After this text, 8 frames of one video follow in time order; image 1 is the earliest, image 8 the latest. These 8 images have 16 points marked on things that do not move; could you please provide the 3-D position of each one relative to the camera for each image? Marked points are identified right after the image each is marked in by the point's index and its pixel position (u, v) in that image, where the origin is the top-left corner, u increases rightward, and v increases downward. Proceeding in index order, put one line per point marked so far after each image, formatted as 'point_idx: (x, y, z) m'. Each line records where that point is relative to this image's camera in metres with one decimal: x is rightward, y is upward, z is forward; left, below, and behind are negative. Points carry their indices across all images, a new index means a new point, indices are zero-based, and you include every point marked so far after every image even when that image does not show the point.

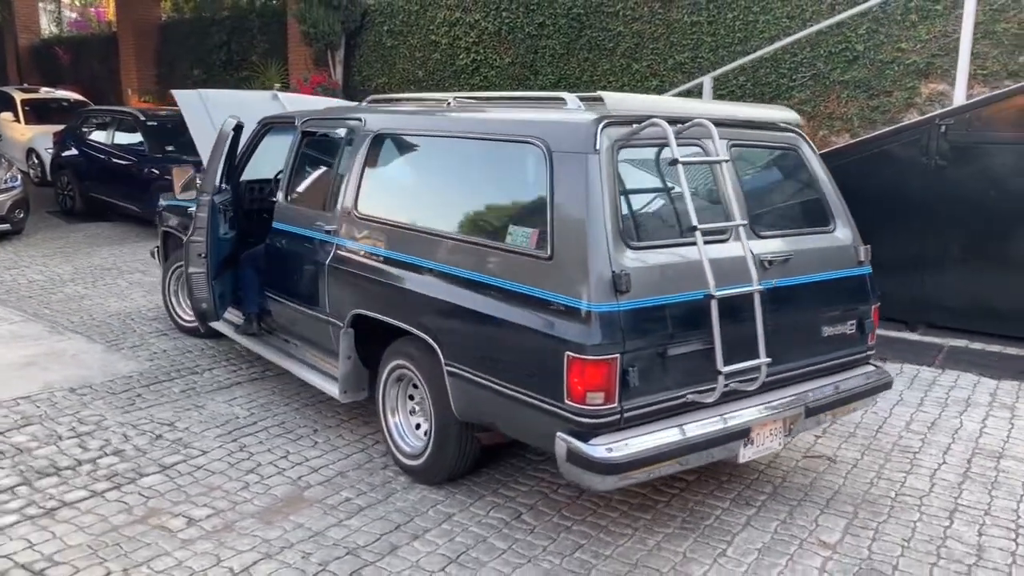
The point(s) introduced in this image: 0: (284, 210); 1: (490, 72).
0: (-1.5, +0.5, +5.4) m
1: (-0.3, +3.3, +12.6) m
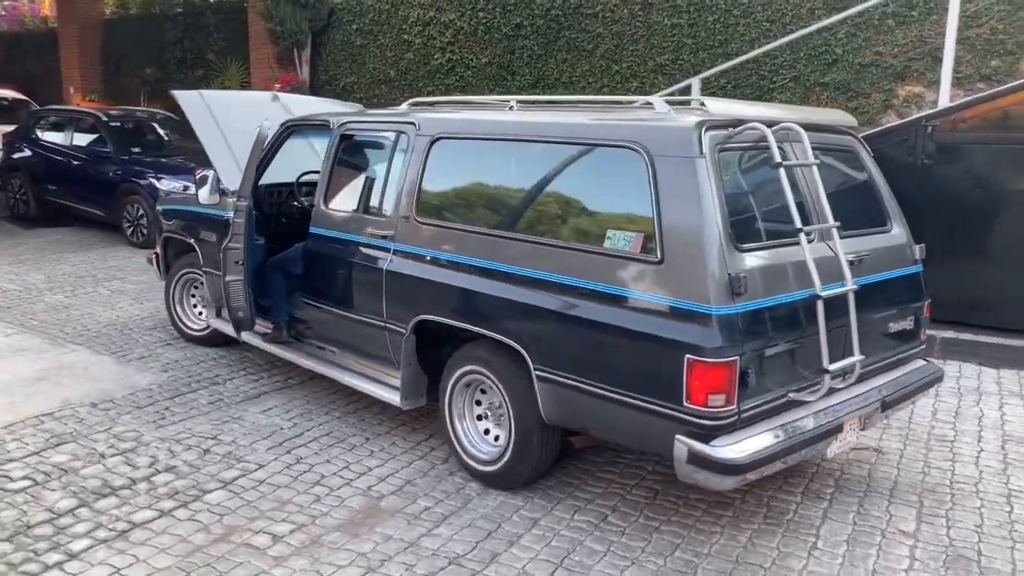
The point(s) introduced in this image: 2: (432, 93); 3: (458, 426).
0: (-1.2, +0.5, +5.3) m
1: (-0.7, +3.3, +12.5) m
2: (-1.3, +3.1, +12.9) m
3: (-0.3, -0.8, +4.5) m
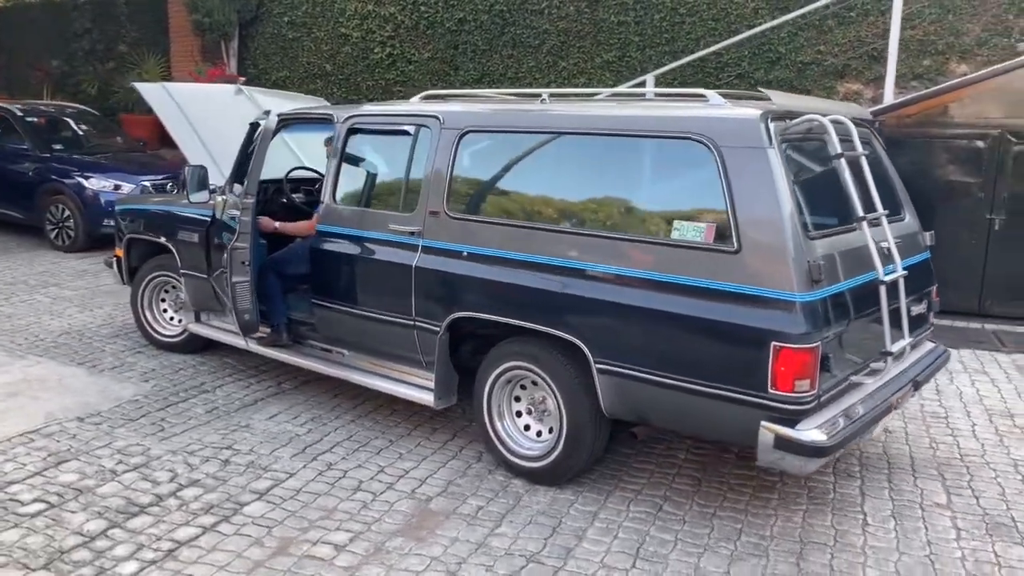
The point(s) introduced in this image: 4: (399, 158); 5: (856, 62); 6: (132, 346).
0: (-1.1, +0.5, +5.1) m
1: (-1.6, +3.3, +12.3) m
2: (-2.2, +3.1, +12.6) m
3: (-0.1, -0.8, +4.4) m
4: (-0.7, +0.8, +4.9) m
5: (+4.2, +2.7, +9.9) m
6: (-3.1, -0.5, +6.7) m
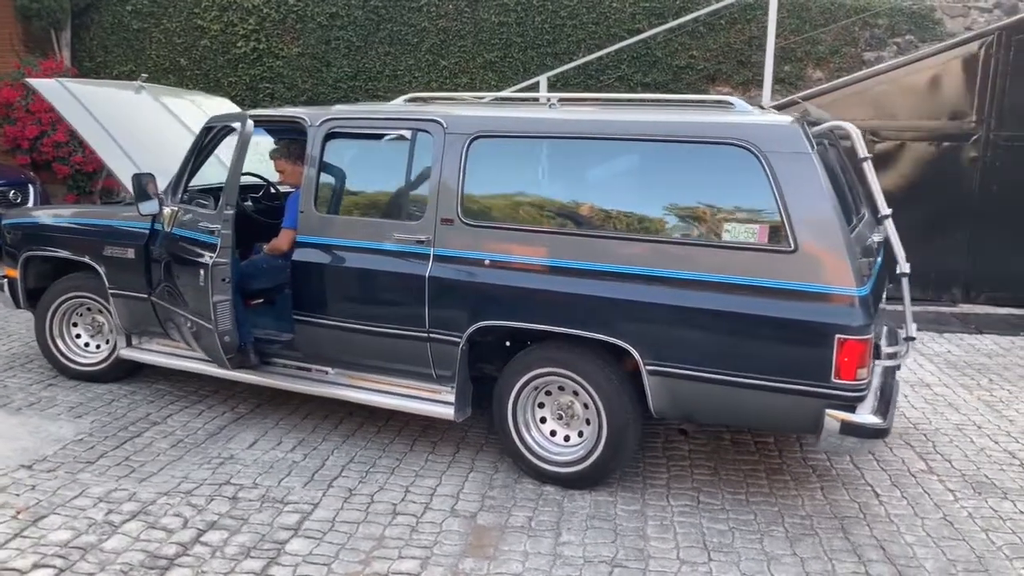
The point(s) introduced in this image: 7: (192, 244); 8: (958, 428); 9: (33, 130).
0: (-1.2, +0.4, +4.8) m
1: (-3.4, +3.2, +11.7) m
2: (-4.0, +2.9, +11.8) m
3: (+0.1, -0.8, +4.4) m
4: (-0.7, +0.7, +4.7) m
5: (+2.8, +2.9, +10.6) m
6: (-3.4, -0.7, +5.9) m
7: (-1.9, +0.3, +5.0) m
8: (+2.9, -0.9, +5.3) m
9: (-6.4, +2.1, +10.9) m
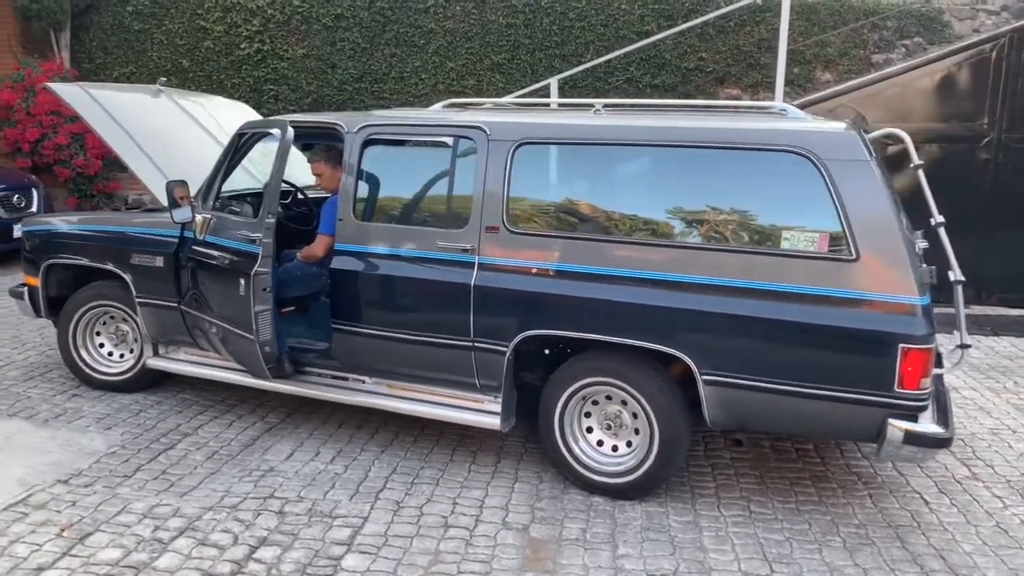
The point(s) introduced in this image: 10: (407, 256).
0: (-0.9, +0.3, +4.7) m
1: (-3.3, +3.2, +11.6) m
2: (-3.9, +2.9, +11.7) m
3: (+0.3, -0.8, +4.4) m
4: (-0.5, +0.7, +4.6) m
5: (+2.9, +2.8, +10.6) m
6: (-3.2, -0.7, +5.7) m
7: (-1.7, +0.2, +4.9) m
8: (+3.1, -0.9, +5.3) m
9: (-6.3, +2.0, +10.7) m
10: (-0.6, +0.2, +4.6) m
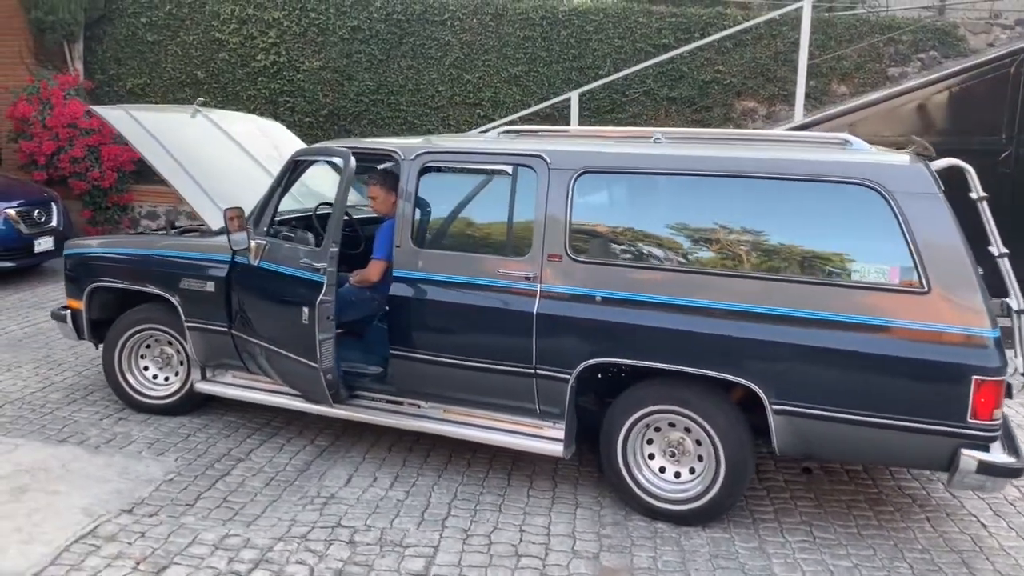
0: (-0.6, +0.2, +4.8) m
1: (-3.1, +3.0, +11.6) m
2: (-3.7, +2.7, +11.7) m
3: (+0.7, -1.0, +4.4) m
4: (-0.2, +0.5, +4.7) m
5: (+3.1, +2.7, +10.7) m
6: (-2.8, -0.9, +5.7) m
7: (-1.3, +0.1, +4.9) m
8: (+3.4, -1.1, +5.4) m
9: (-6.0, +1.9, +10.7) m
10: (-0.3, 0.0, +4.6) m
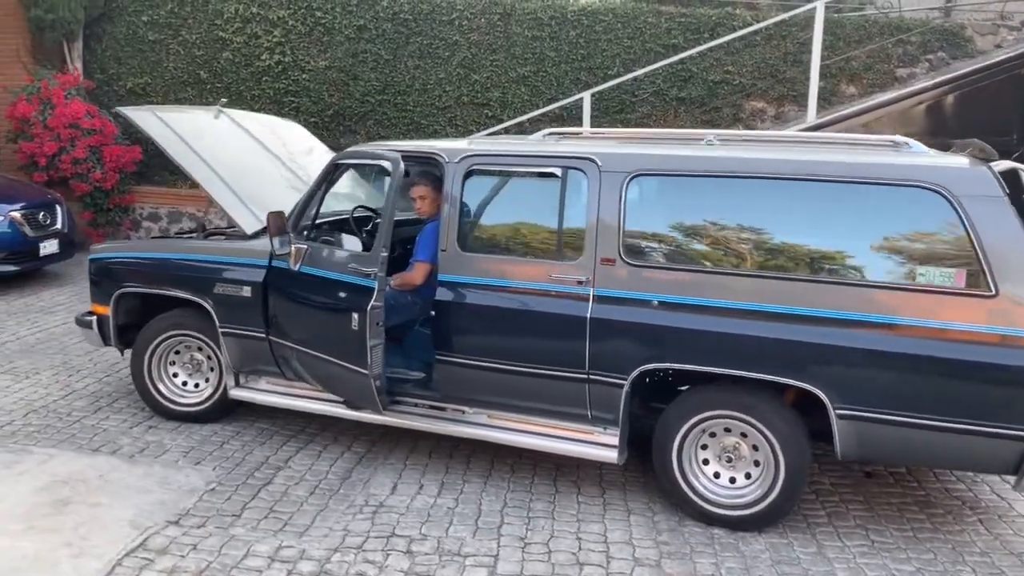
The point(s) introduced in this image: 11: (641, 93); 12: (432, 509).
0: (-0.3, +0.2, +4.7) m
1: (-3.0, +3.0, +11.4) m
2: (-3.6, +2.7, +11.5) m
3: (+0.9, -1.0, +4.4) m
4: (+0.1, +0.5, +4.6) m
5: (+3.3, +2.7, +10.7) m
6: (-2.6, -0.9, +5.6) m
7: (-1.1, 0.0, +4.8) m
8: (+3.7, -1.1, +5.4) m
9: (-5.9, +1.8, +10.5) m
10: (0.0, 0.0, +4.6) m
11: (+1.7, +2.6, +10.9) m
12: (-0.4, -1.2, +4.4) m
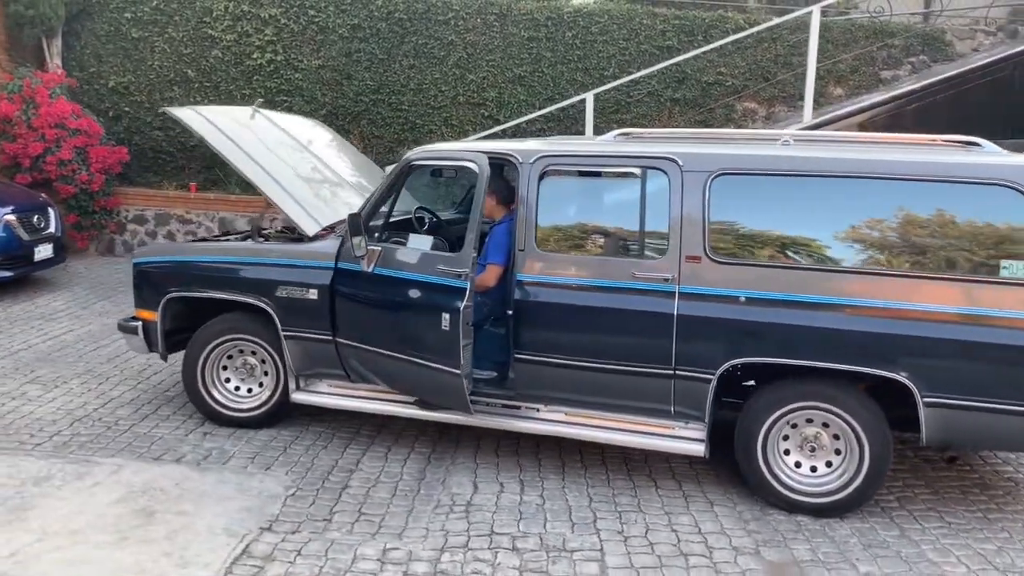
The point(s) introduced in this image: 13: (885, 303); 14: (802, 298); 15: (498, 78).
0: (+0.1, +0.2, +4.8) m
1: (-3.0, +2.9, +11.3) m
2: (-3.7, +2.6, +11.3) m
3: (+1.4, -1.0, +4.5) m
4: (+0.6, +0.5, +4.7) m
5: (+3.2, +2.8, +11.0) m
6: (-2.2, -0.9, +5.5) m
7: (-0.6, 0.0, +4.8) m
8: (+4.1, -1.0, +5.7) m
9: (-5.9, +1.7, +10.1) m
10: (+0.5, 0.0, +4.6) m
11: (+1.7, +2.6, +11.0) m
12: (0.0, -1.2, +4.5) m
13: (+1.9, -0.1, +4.2) m
14: (+1.5, -0.1, +4.3) m
15: (-0.2, +2.9, +11.2) m
